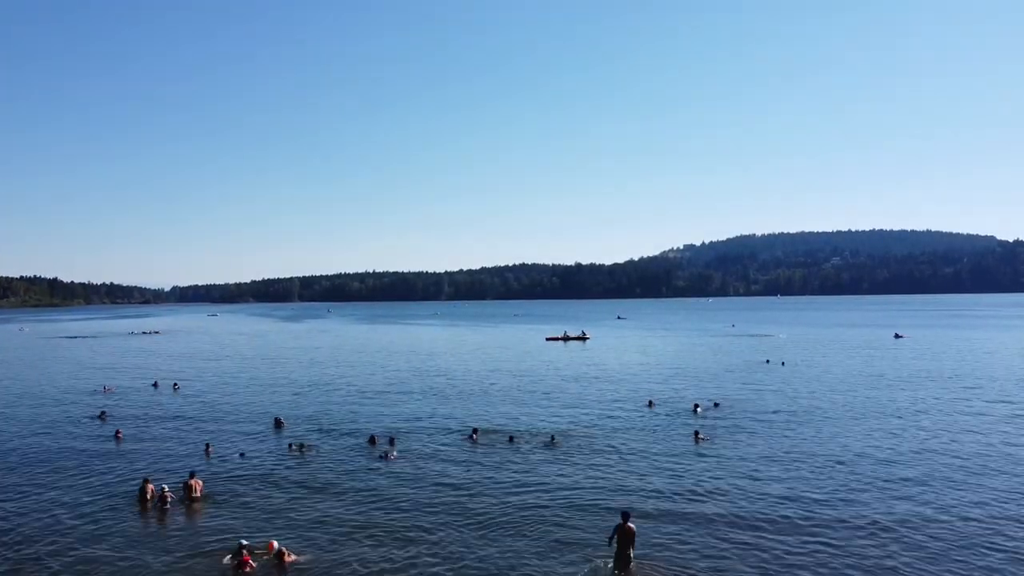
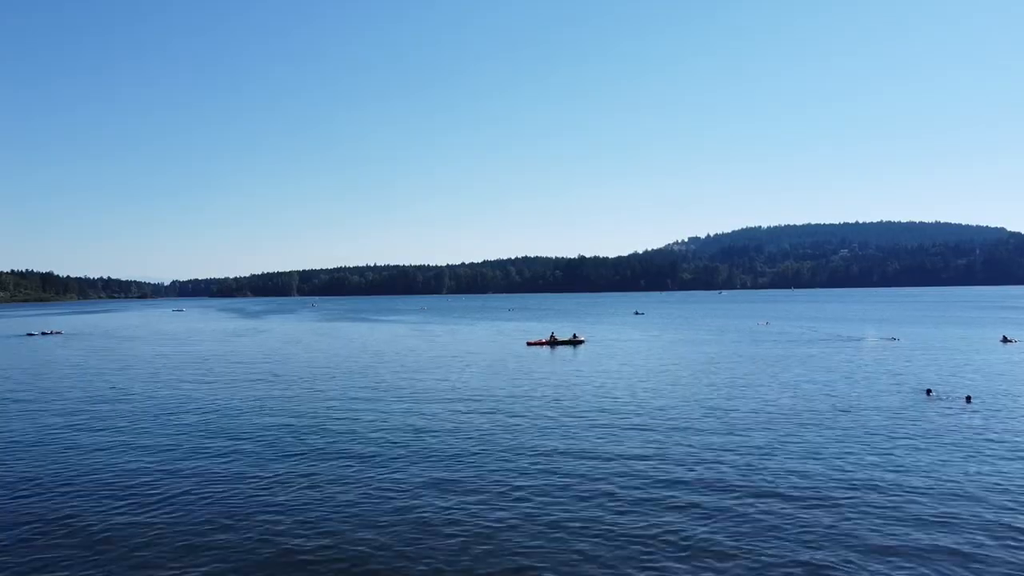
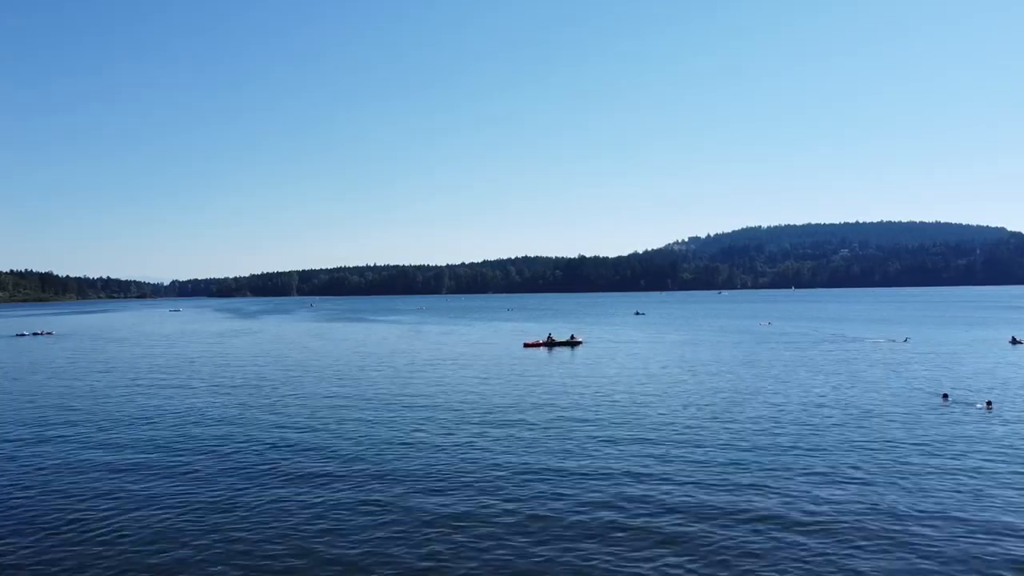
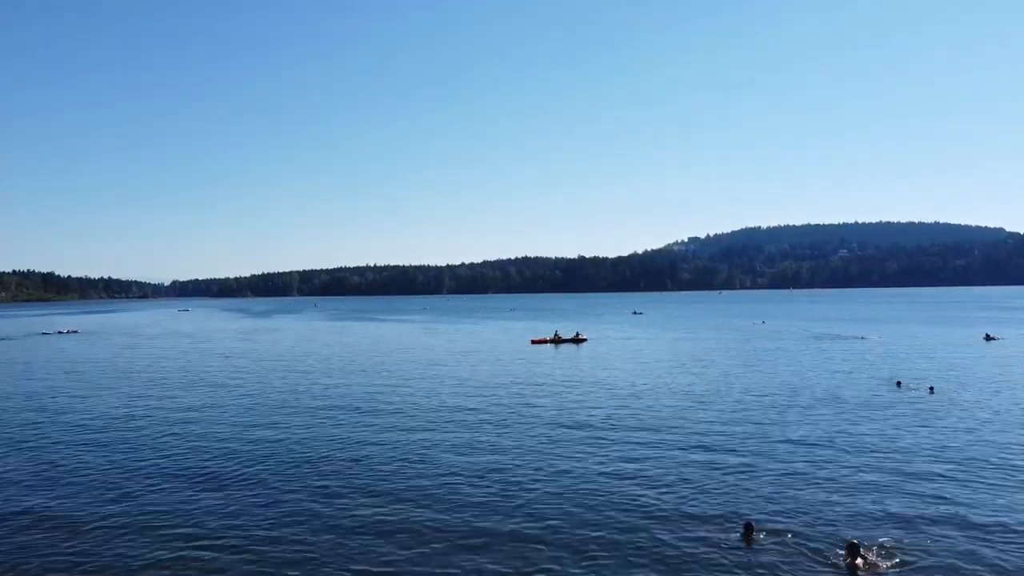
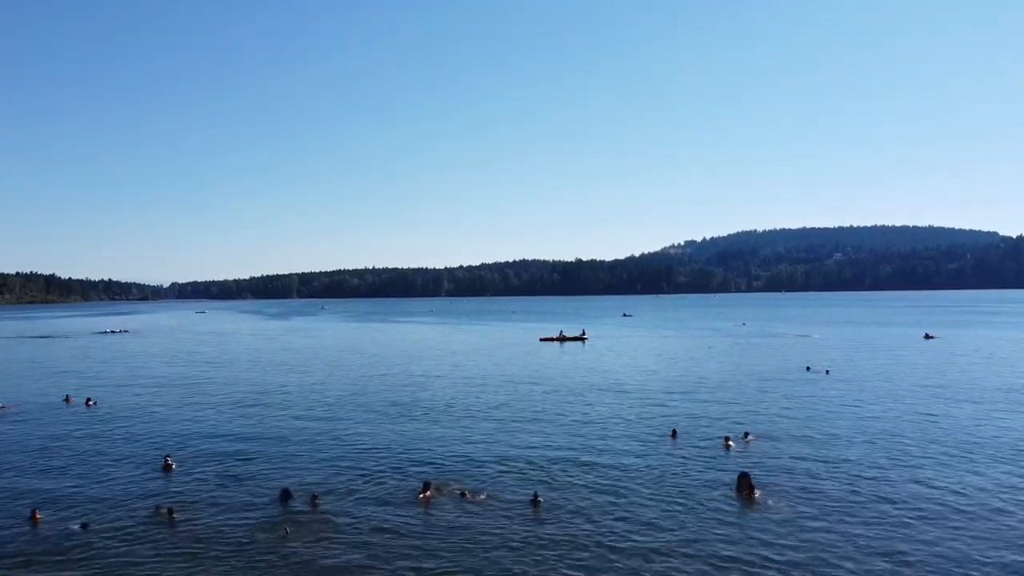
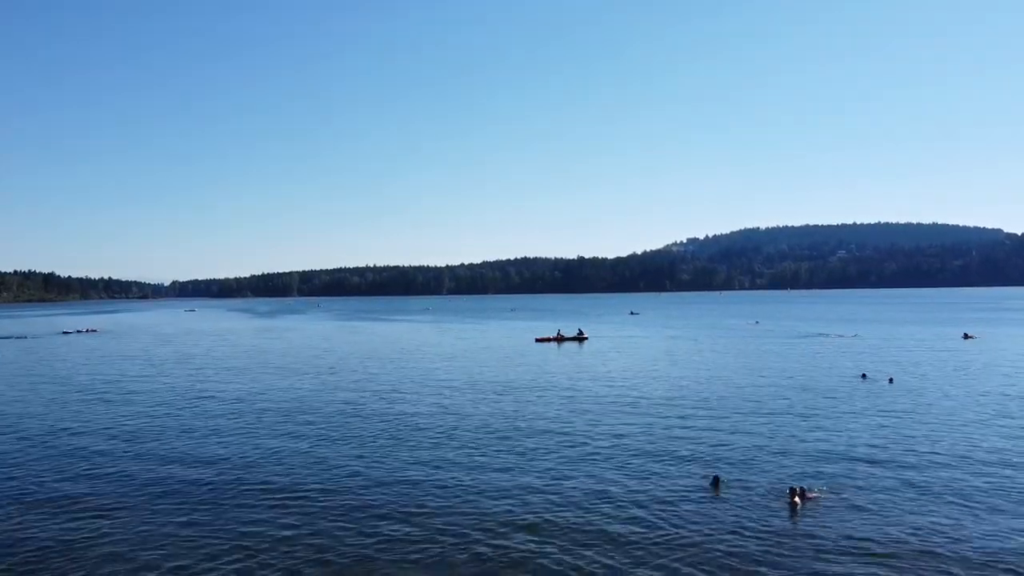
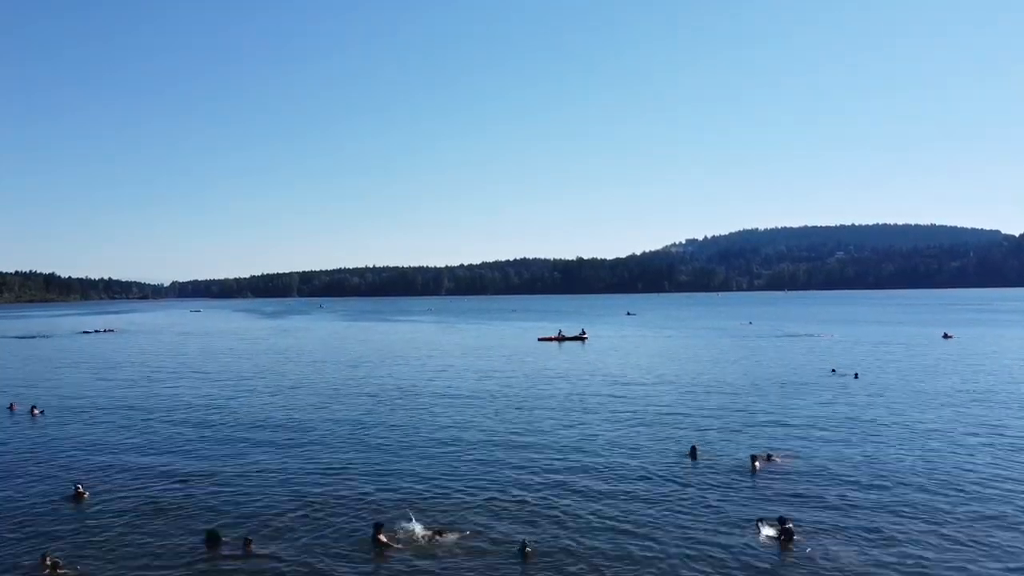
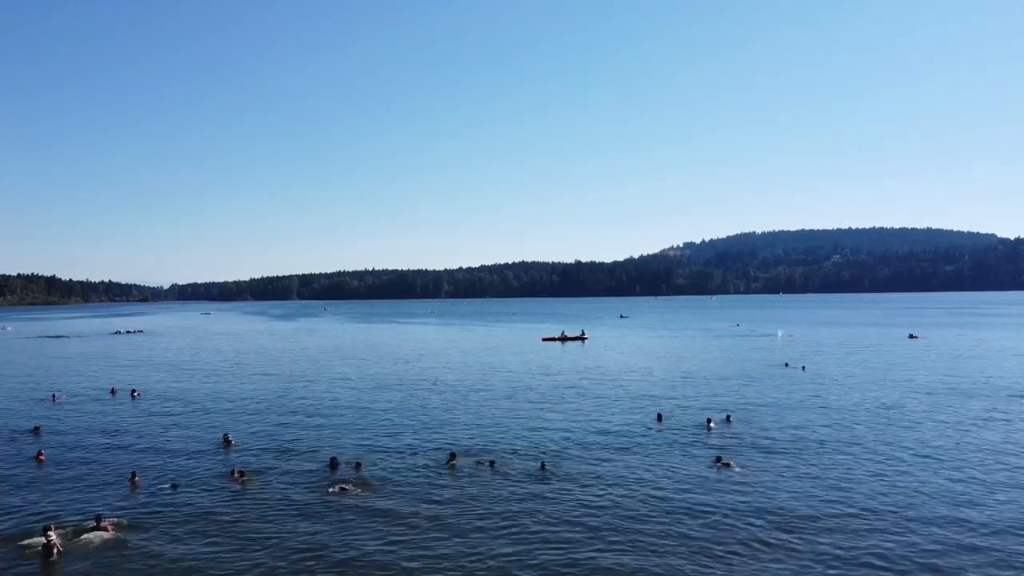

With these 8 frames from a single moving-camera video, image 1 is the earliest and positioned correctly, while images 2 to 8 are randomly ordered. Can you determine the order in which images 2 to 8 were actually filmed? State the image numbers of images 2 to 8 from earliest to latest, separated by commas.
8, 5, 7, 6, 4, 2, 3
